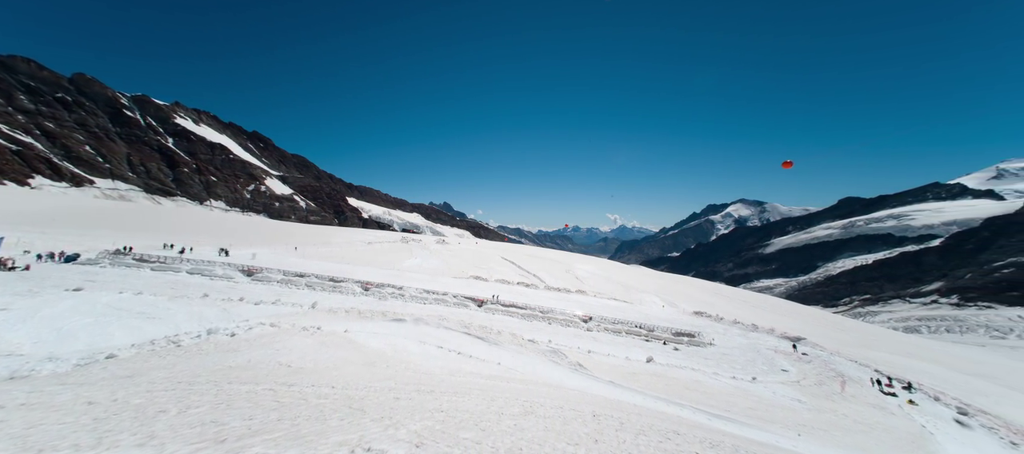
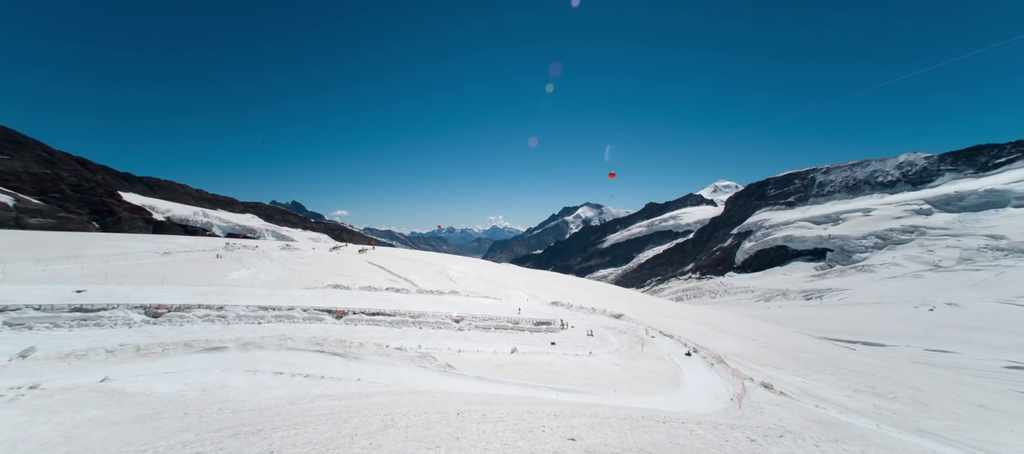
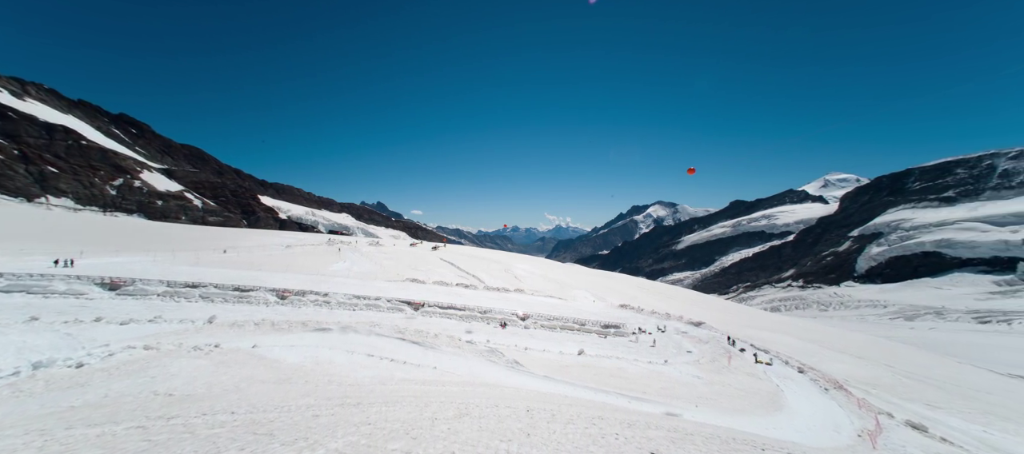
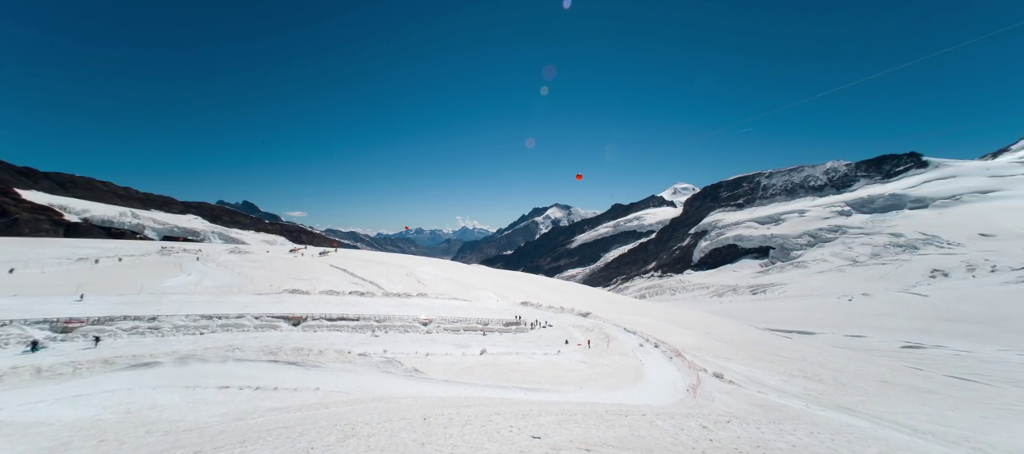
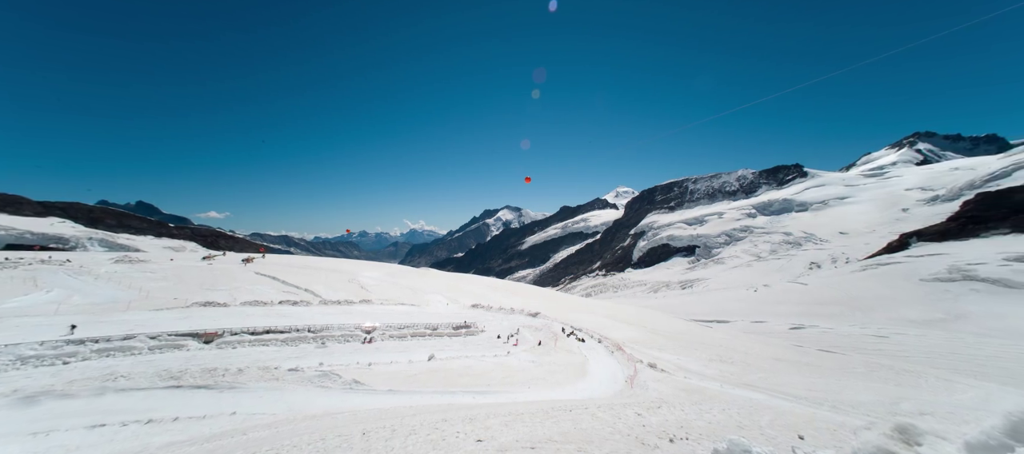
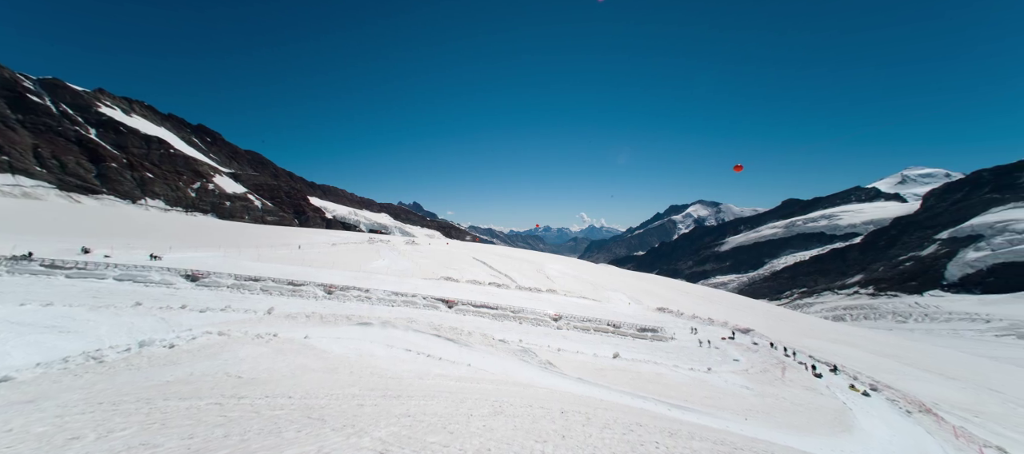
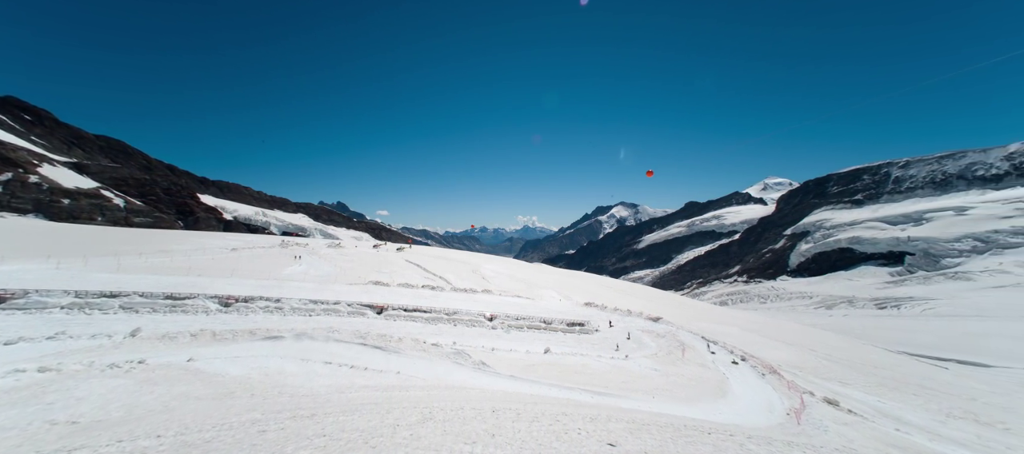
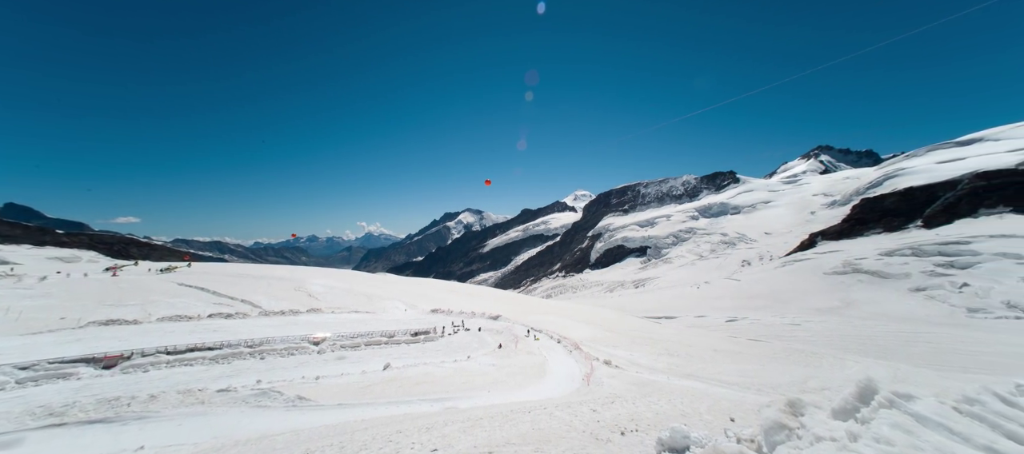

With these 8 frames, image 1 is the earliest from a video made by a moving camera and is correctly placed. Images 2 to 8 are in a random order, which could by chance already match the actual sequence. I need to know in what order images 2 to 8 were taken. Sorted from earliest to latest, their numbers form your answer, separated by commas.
6, 3, 7, 2, 4, 5, 8
